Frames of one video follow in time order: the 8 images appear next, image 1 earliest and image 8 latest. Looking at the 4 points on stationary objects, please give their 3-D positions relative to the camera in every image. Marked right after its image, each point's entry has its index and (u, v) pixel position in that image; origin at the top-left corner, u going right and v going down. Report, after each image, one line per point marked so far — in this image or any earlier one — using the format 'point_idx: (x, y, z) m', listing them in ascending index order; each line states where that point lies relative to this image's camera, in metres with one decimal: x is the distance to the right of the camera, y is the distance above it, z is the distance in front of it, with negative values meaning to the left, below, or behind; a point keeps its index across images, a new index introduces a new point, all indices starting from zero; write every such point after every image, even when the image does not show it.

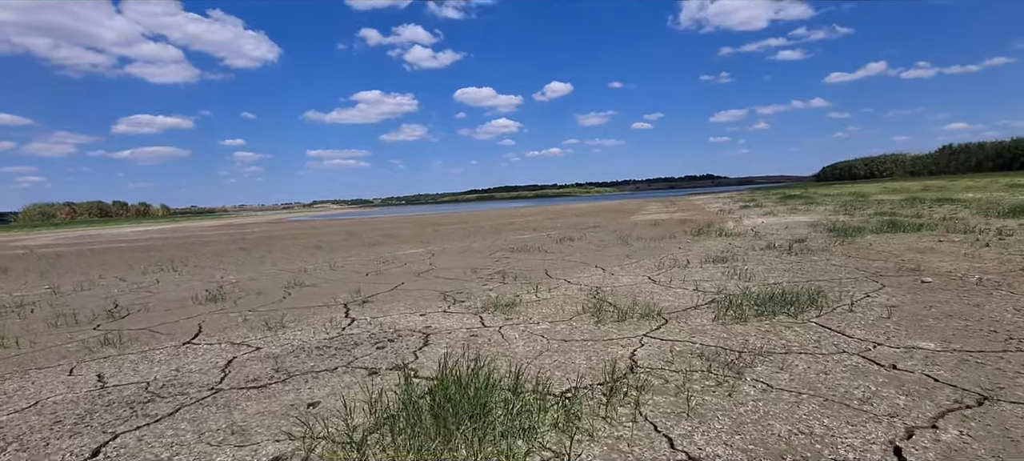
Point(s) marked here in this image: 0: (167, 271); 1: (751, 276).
0: (-7.6, -0.9, +10.9) m
1: (+3.0, -0.6, +6.1) m
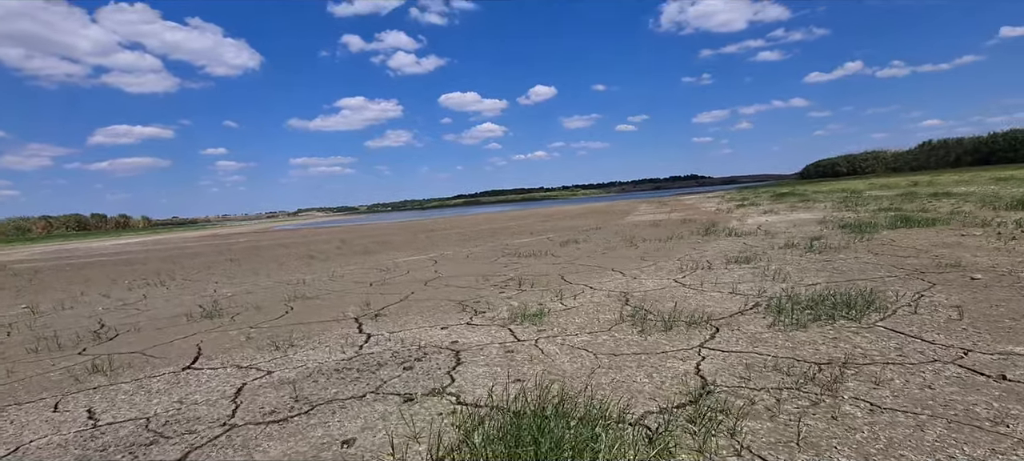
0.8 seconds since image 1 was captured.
0: (-7.5, -1.1, +10.3) m
1: (+3.2, -0.6, +5.8) m
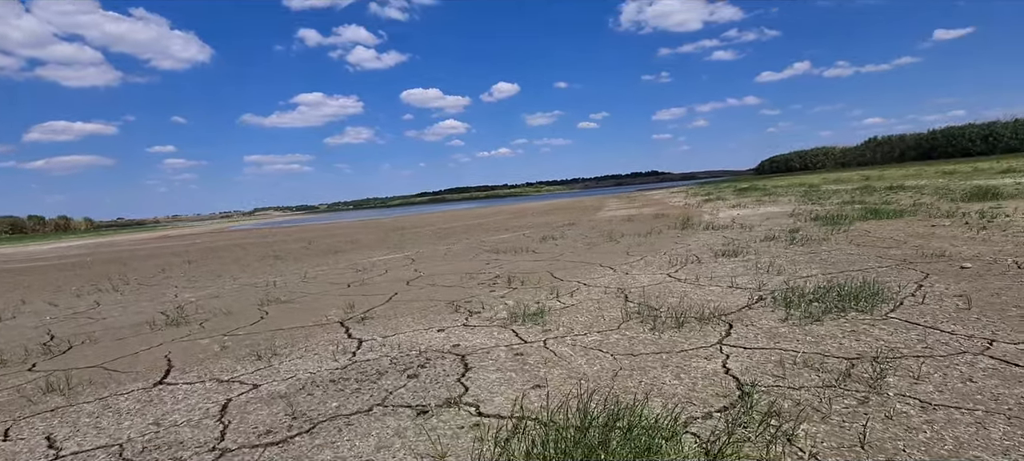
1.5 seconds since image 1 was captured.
0: (-7.9, -1.2, +9.5) m
1: (+3.2, -0.5, +5.8) m
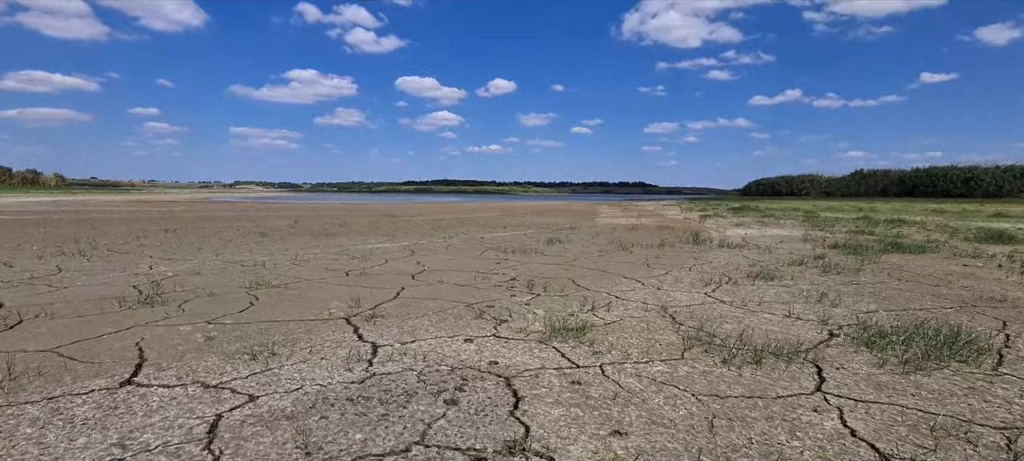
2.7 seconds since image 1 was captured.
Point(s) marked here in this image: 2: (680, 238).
0: (-7.7, -0.4, +8.6) m
1: (+3.4, -0.8, +5.3) m
2: (+4.3, -0.2, +12.7) m
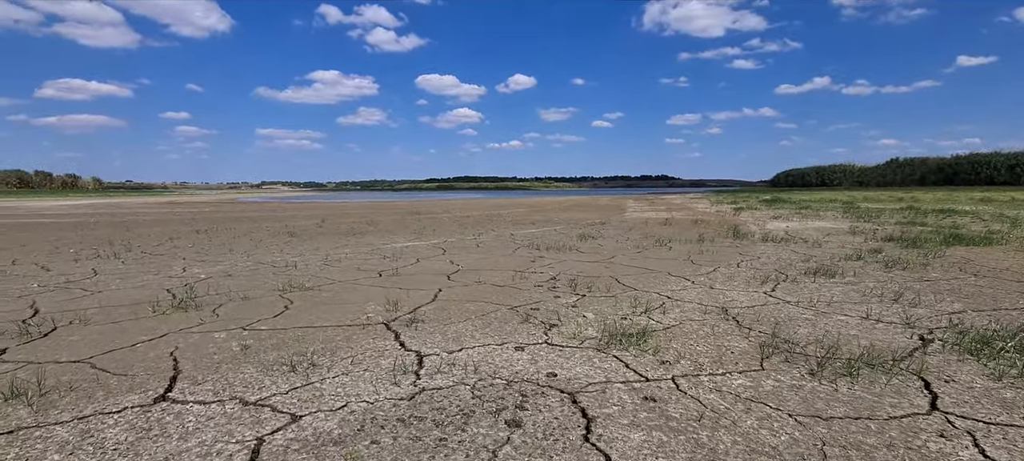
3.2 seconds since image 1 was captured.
0: (-7.1, -0.5, +8.6) m
1: (+3.9, -0.7, +4.8) m
2: (+5.1, 0.0, +12.1) m
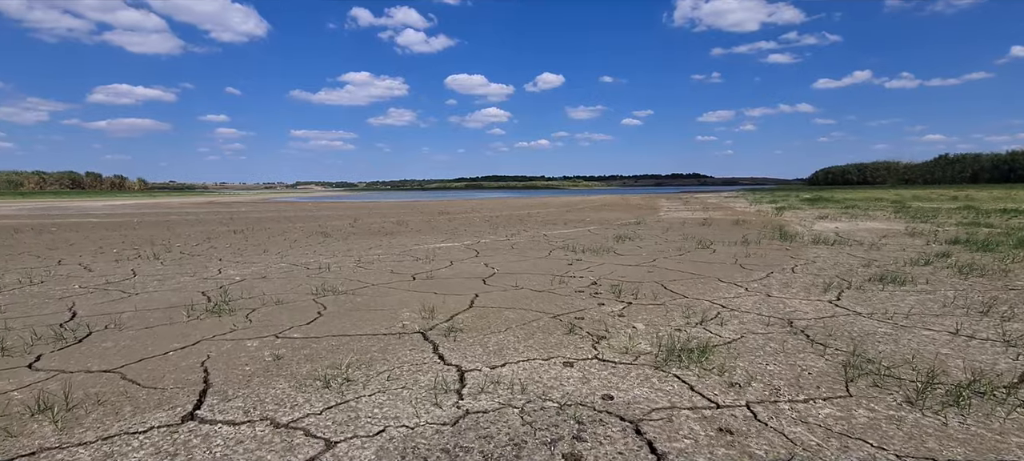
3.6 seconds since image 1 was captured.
0: (-6.5, -0.5, +8.7) m
1: (+4.3, -0.7, +4.3) m
2: (+5.9, -0.1, +11.5) m
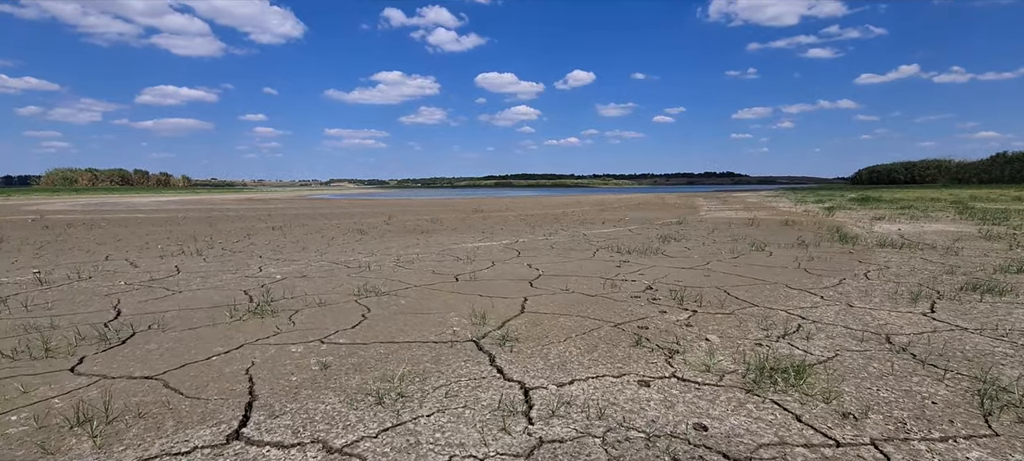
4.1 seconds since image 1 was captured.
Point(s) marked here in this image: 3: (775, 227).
0: (-5.7, -0.4, +8.8) m
1: (+4.7, -0.8, +3.7) m
2: (+6.8, -0.1, +10.8) m
3: (+7.0, +0.1, +13.1) m
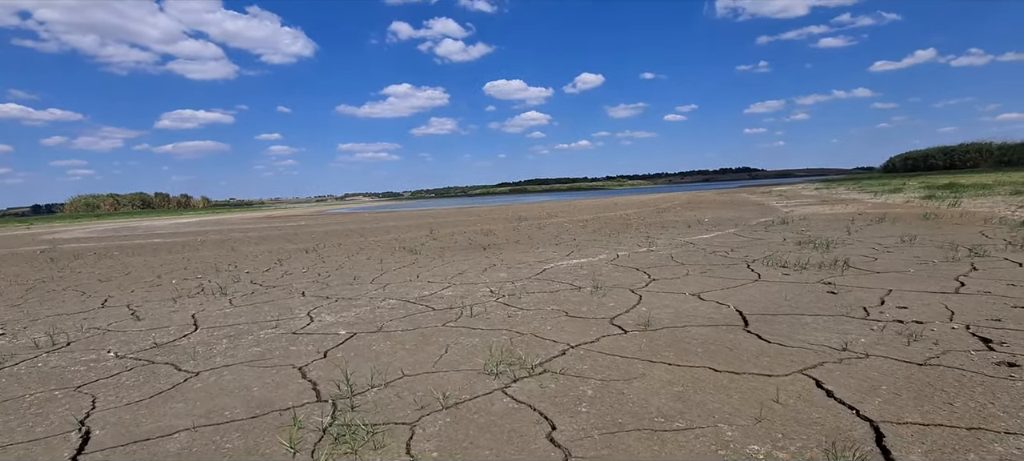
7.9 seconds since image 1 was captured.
0: (-4.1, -0.9, +6.6) m
1: (+6.3, -0.7, +1.2) m
2: (+8.5, 0.0, +8.3) m
3: (+8.8, +0.2, +10.6) m
